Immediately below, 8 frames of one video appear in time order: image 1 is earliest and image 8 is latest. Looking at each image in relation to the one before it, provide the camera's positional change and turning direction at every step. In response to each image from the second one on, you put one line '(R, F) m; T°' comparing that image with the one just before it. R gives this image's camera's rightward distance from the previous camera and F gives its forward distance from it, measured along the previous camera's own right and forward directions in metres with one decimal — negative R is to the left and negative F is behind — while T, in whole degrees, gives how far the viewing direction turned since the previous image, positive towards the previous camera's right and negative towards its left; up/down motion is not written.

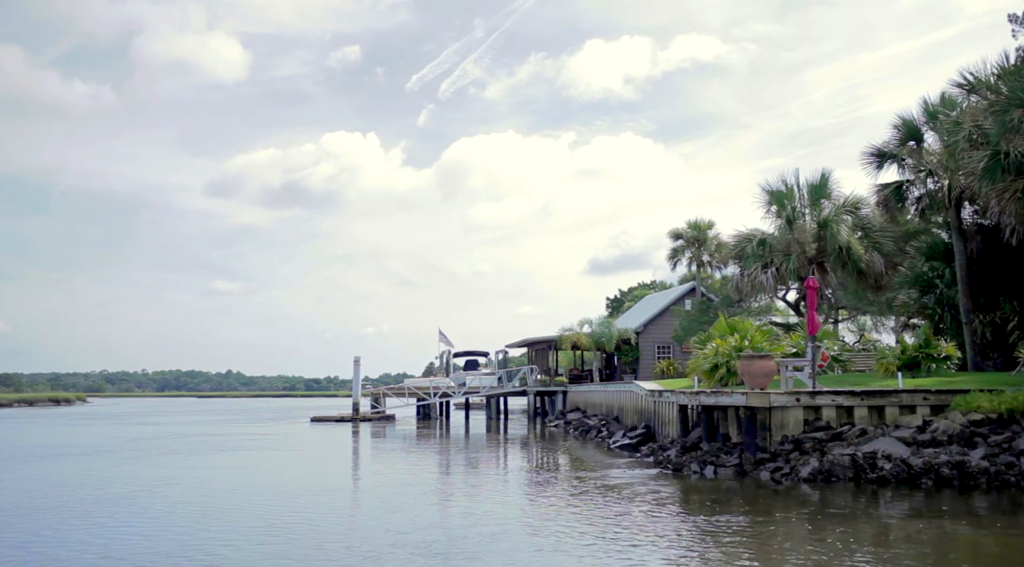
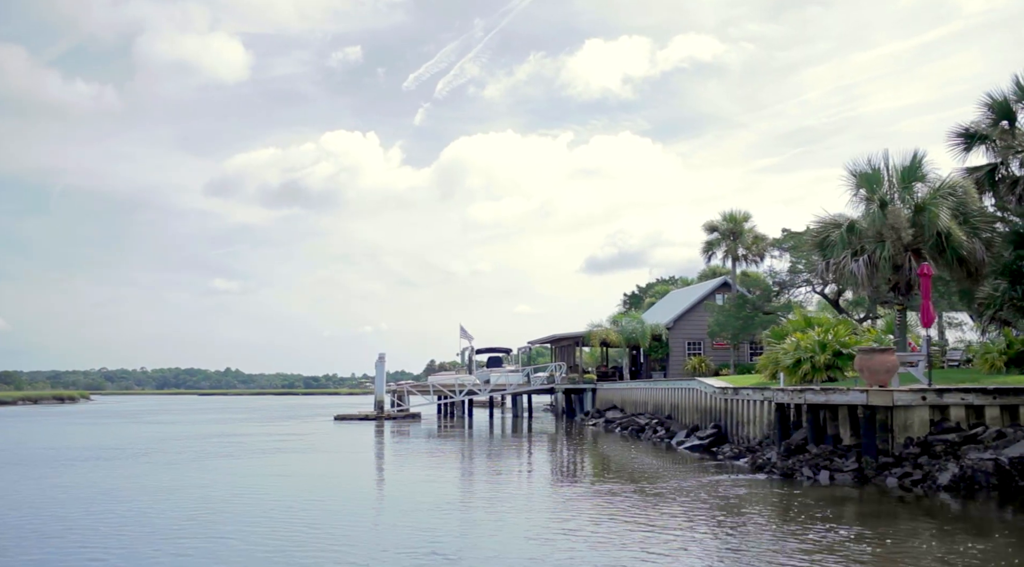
(-1.2, +1.2) m; 0°
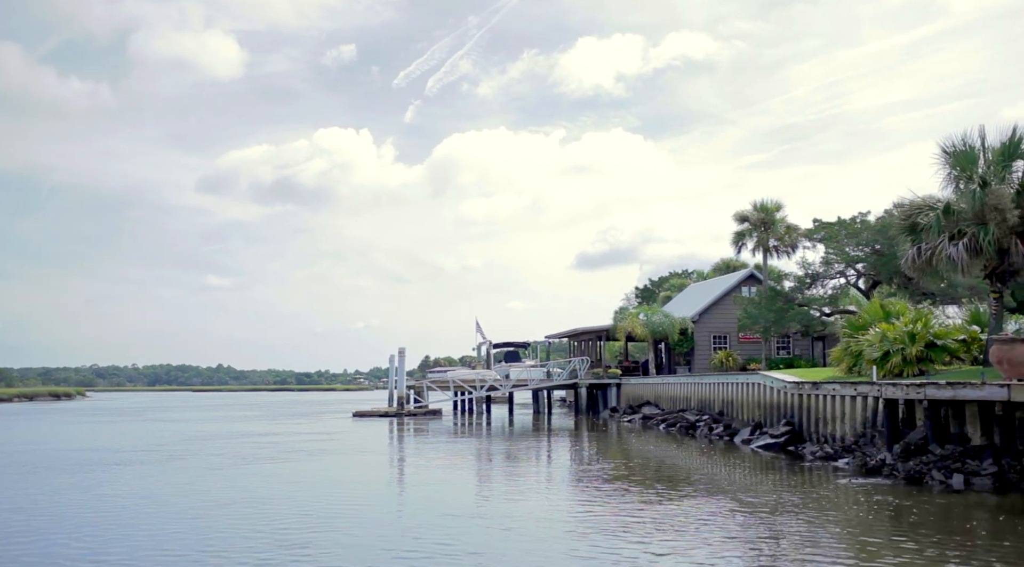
(-1.2, +1.2) m; 0°
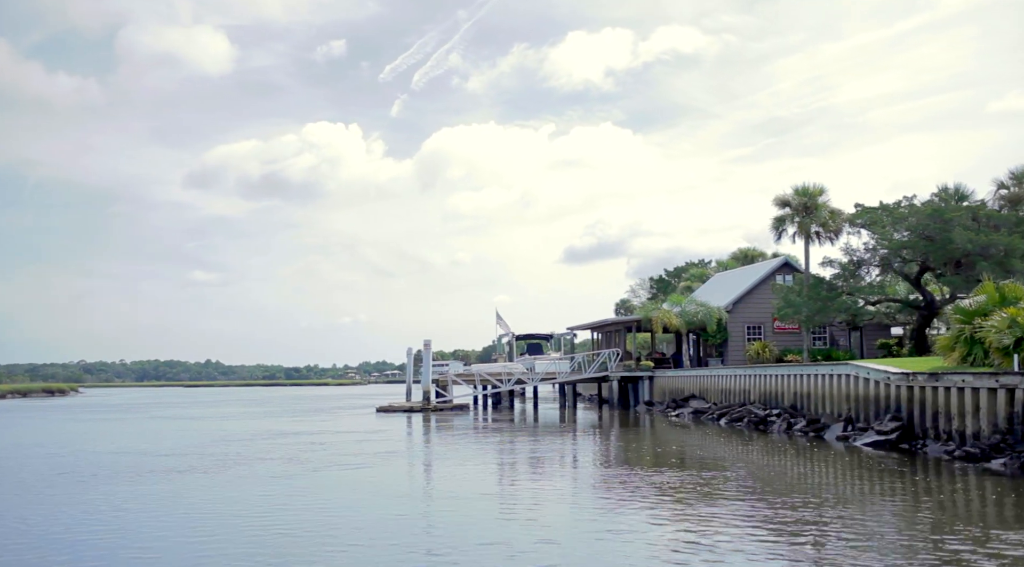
(-1.5, +1.6) m; 0°
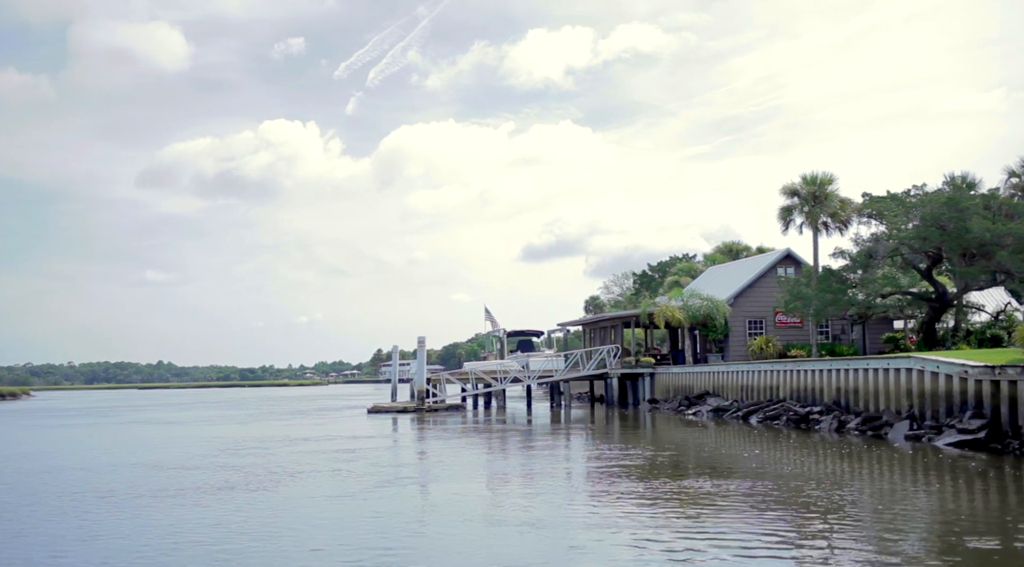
(-1.3, +1.7) m; +2°
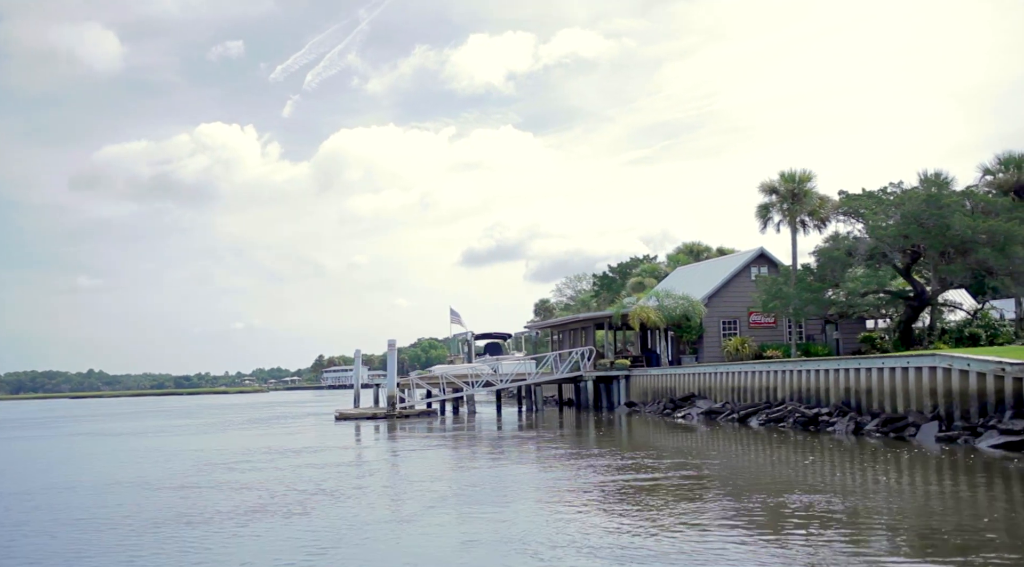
(-1.0, +1.3) m; +3°
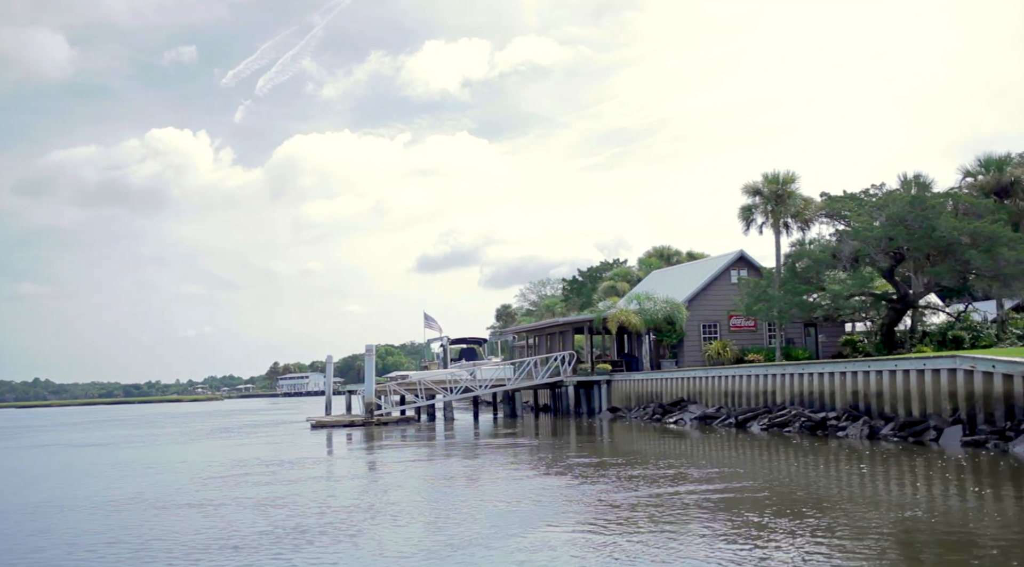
(-0.8, +0.9) m; +3°
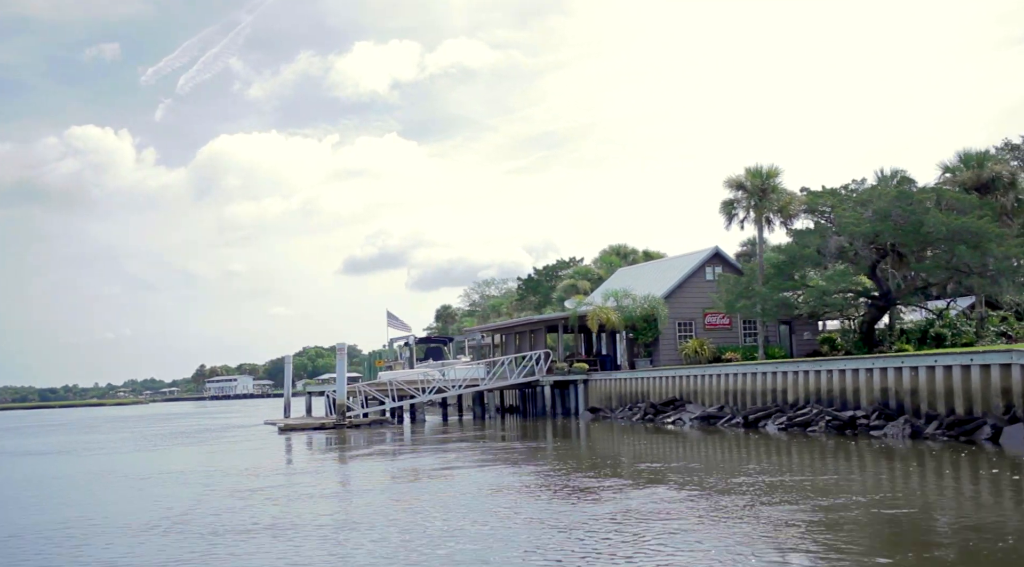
(-1.5, +1.4) m; +4°
